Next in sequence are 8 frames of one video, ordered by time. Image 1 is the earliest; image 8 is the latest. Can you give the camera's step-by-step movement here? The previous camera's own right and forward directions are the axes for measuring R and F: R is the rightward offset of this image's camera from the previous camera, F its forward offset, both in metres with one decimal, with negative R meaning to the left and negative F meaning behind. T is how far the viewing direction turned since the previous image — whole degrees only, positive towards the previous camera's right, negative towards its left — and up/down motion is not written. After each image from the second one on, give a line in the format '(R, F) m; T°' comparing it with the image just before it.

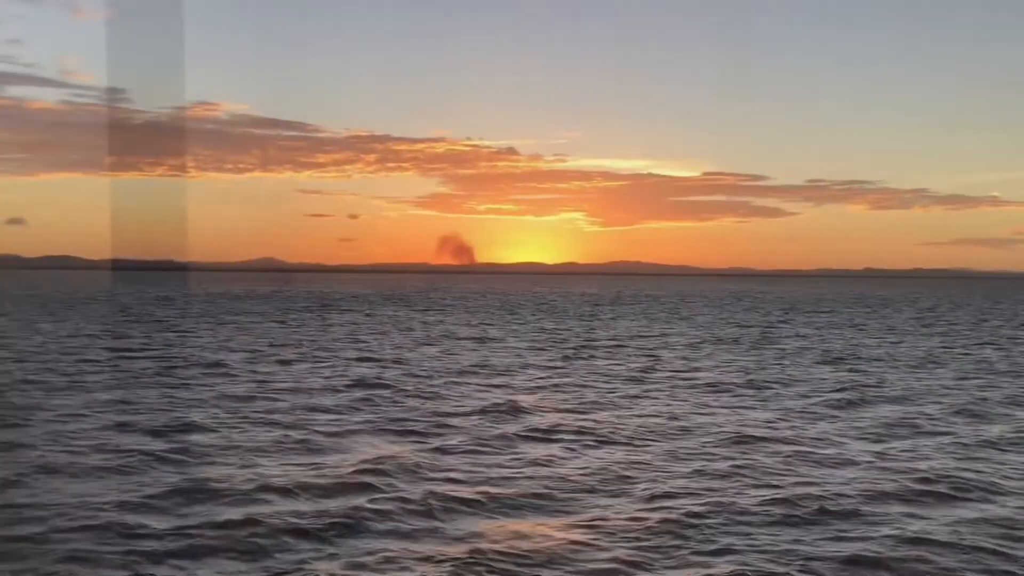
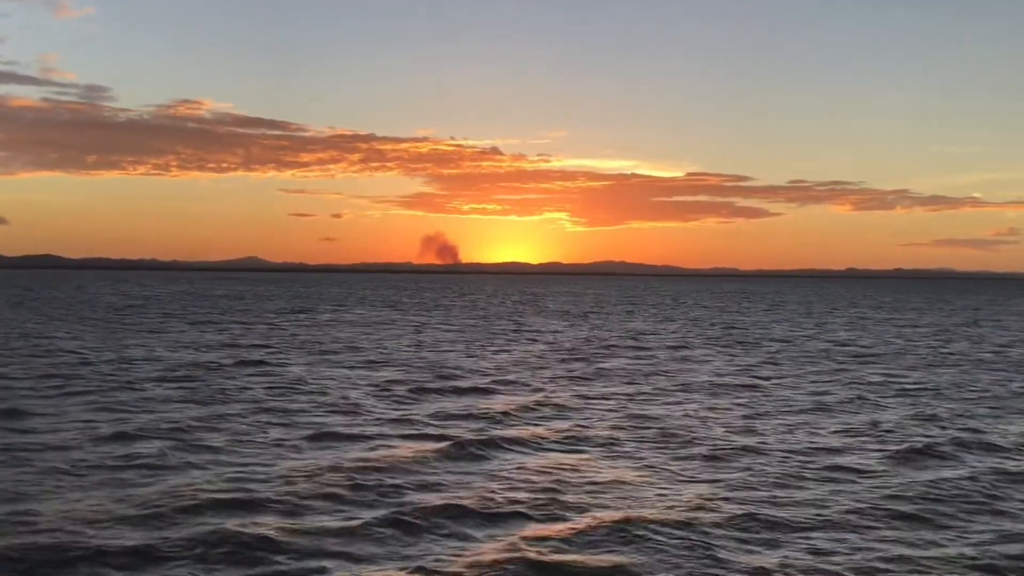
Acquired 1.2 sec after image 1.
(-0.7, +0.5) m; +1°
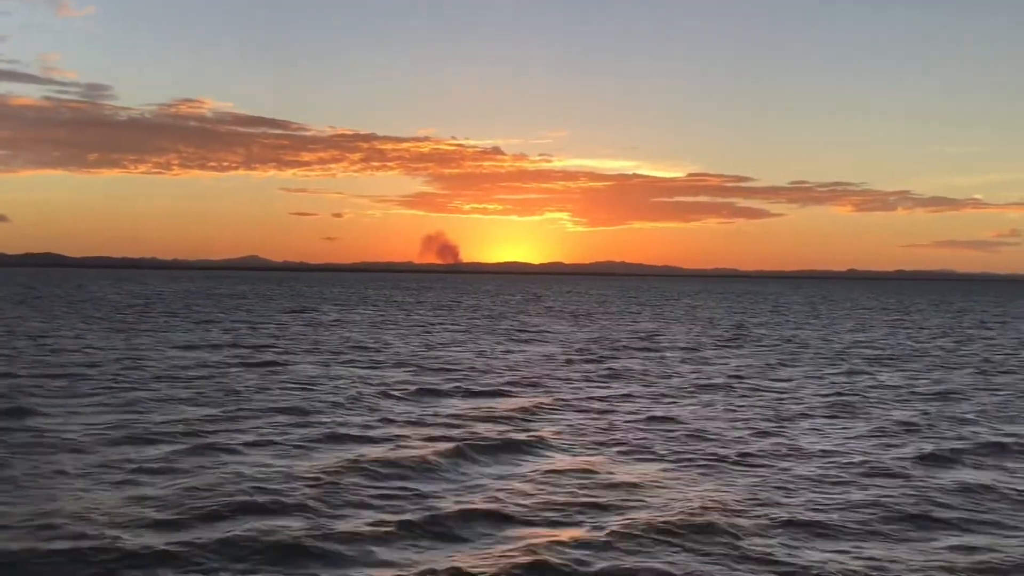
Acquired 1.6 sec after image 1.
(+0.6, -1.4) m; 0°
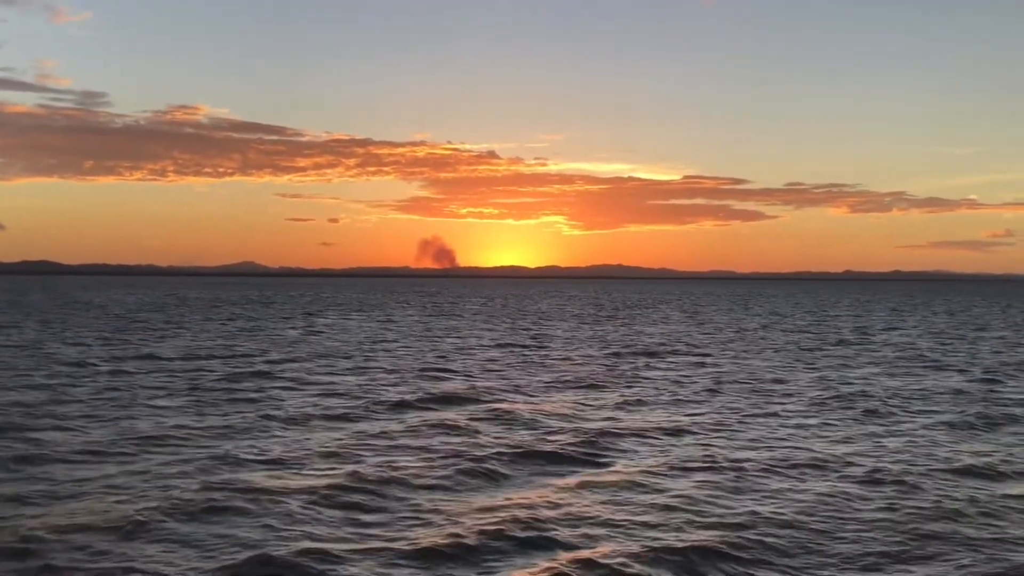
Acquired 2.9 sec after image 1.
(-0.8, +0.7) m; 0°
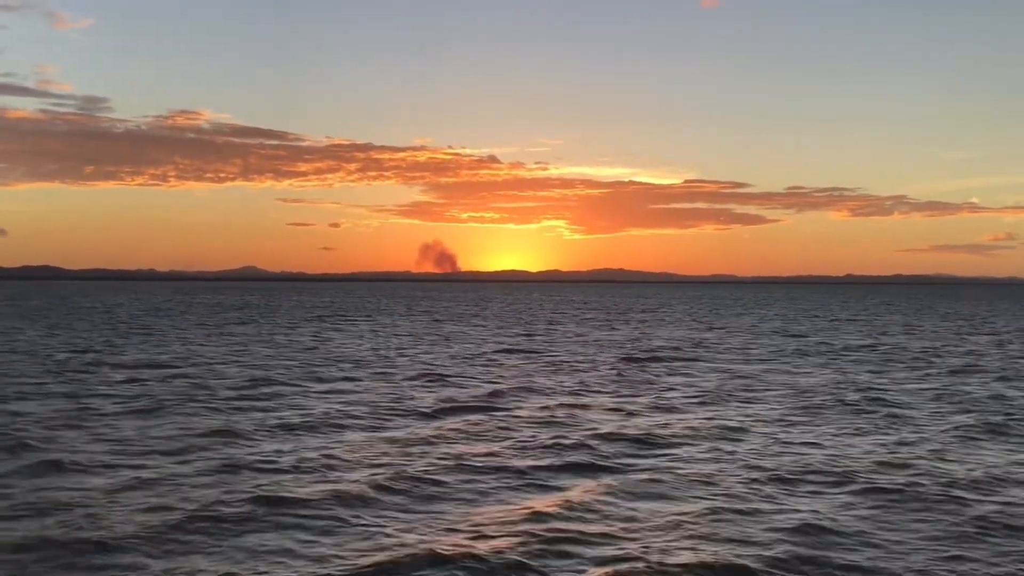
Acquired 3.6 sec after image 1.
(-0.5, +0.3) m; 0°
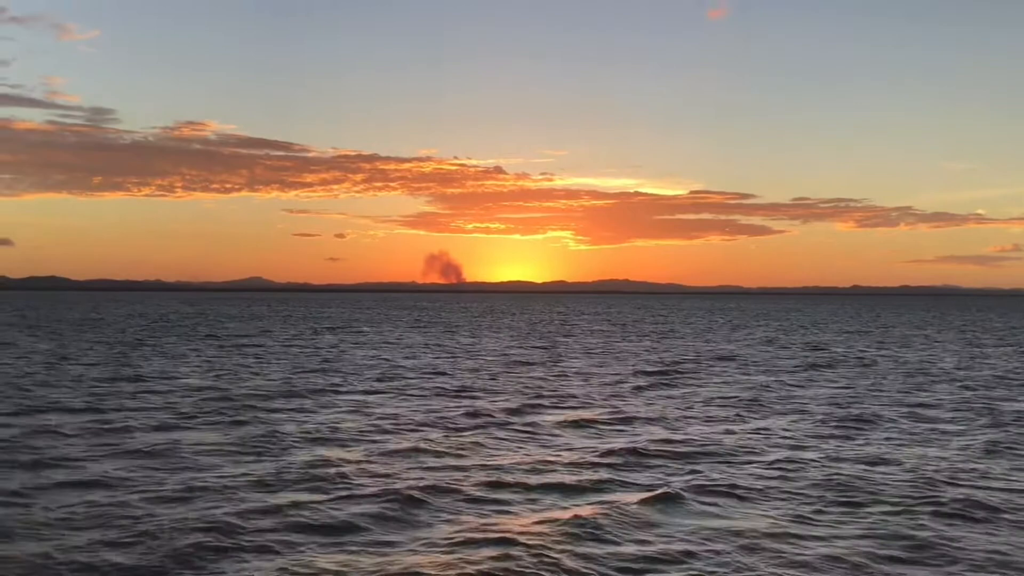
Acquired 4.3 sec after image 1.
(-0.6, +0.4) m; 0°
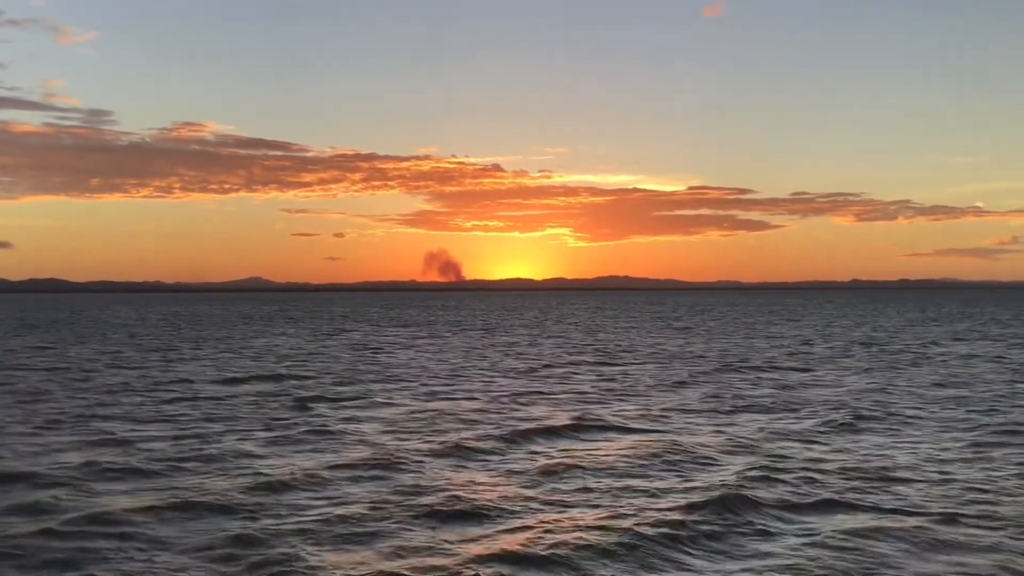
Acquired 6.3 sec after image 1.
(-2.1, +0.8) m; 0°
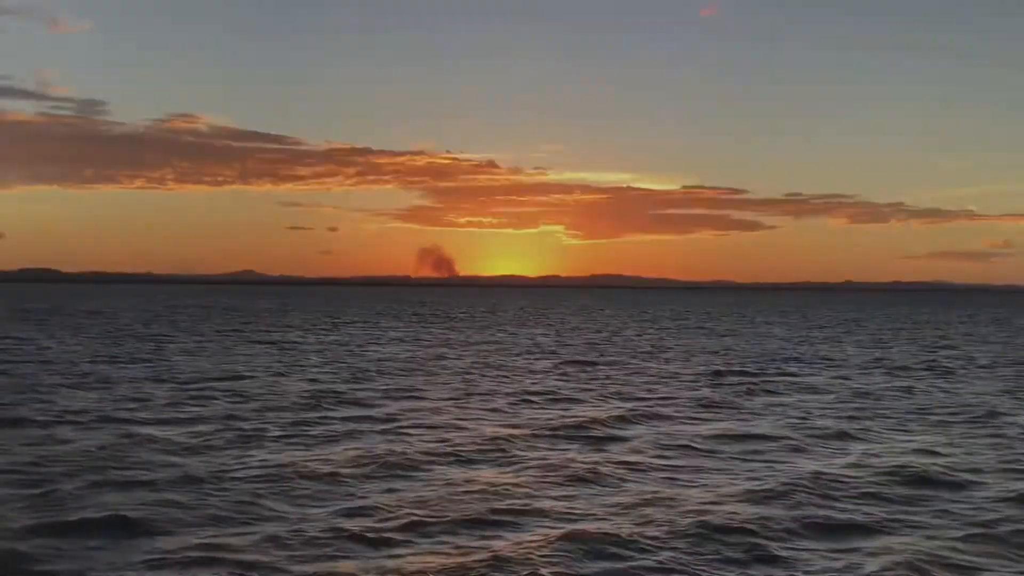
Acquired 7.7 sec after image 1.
(-3.4, +2.0) m; 0°
